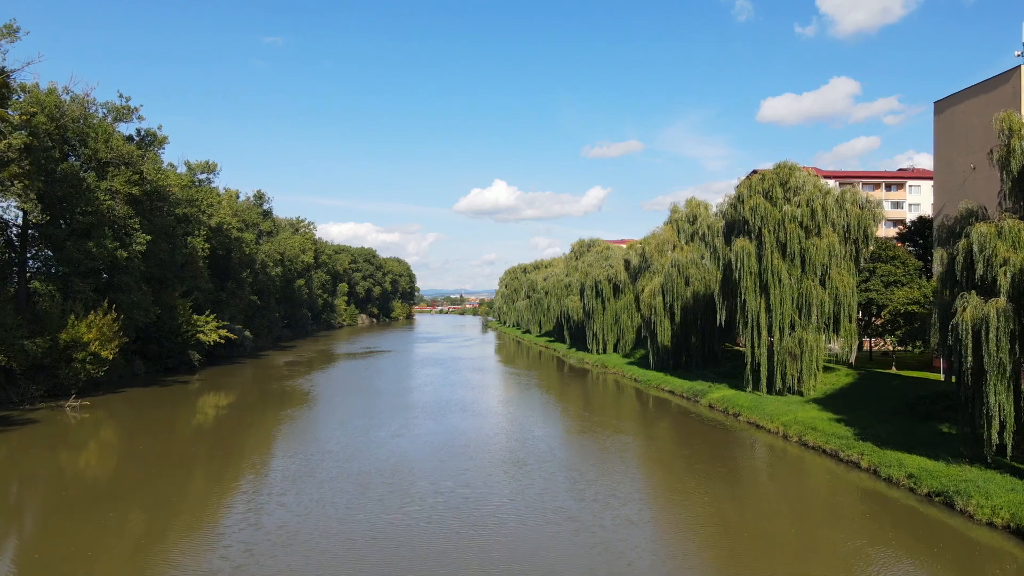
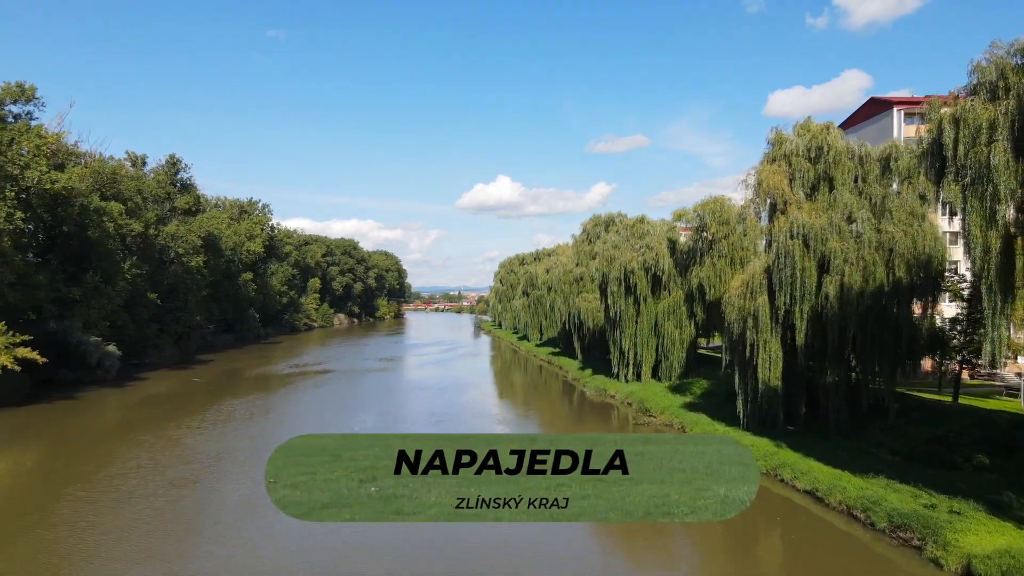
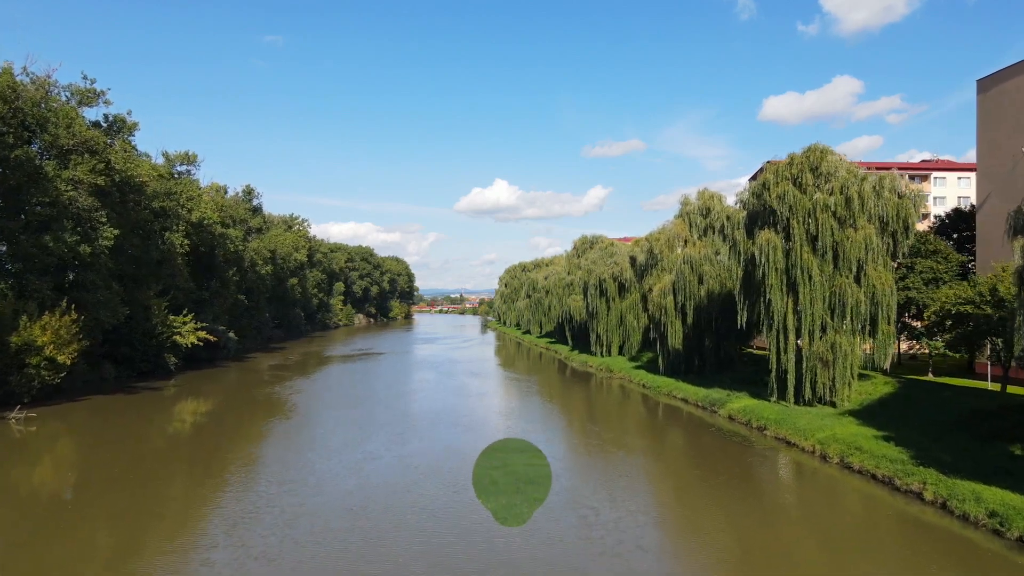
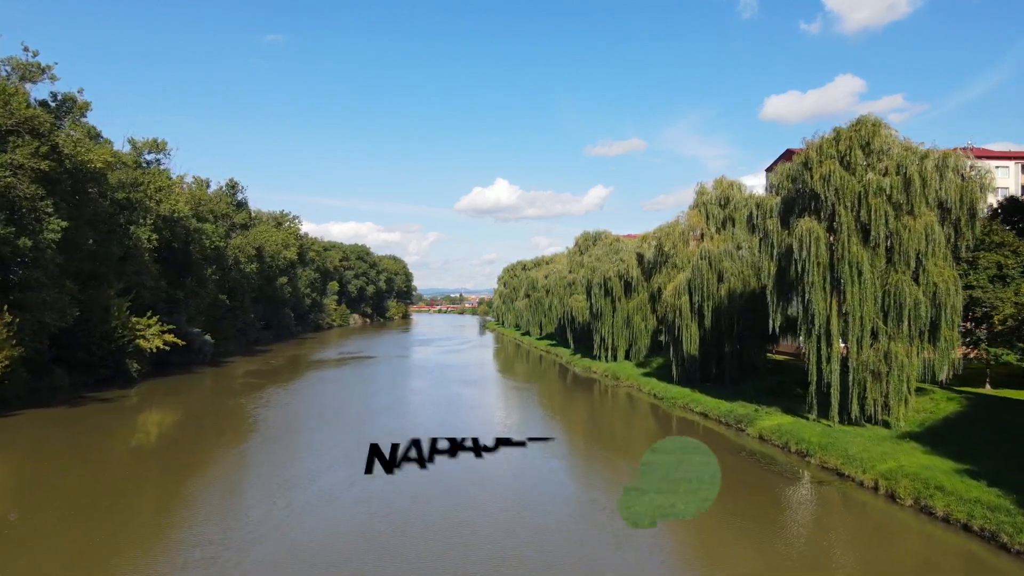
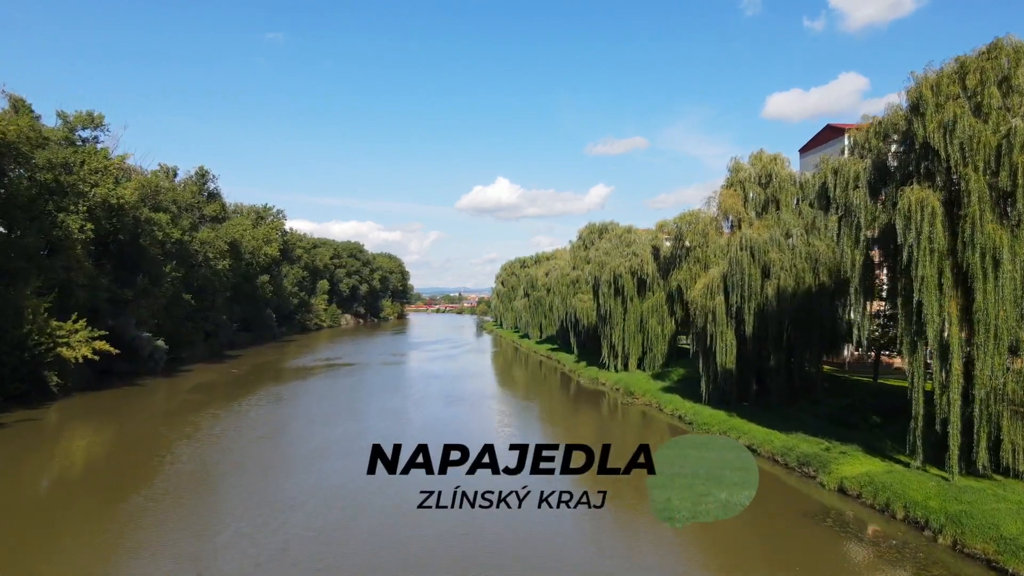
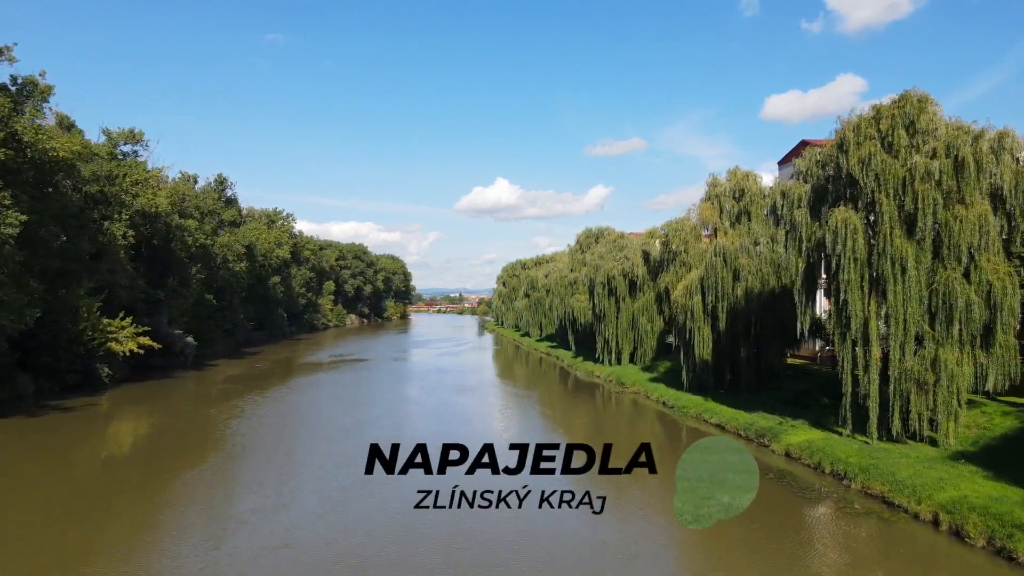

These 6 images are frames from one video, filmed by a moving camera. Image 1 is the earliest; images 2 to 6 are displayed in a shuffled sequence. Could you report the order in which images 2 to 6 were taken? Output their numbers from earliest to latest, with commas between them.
3, 4, 6, 5, 2
